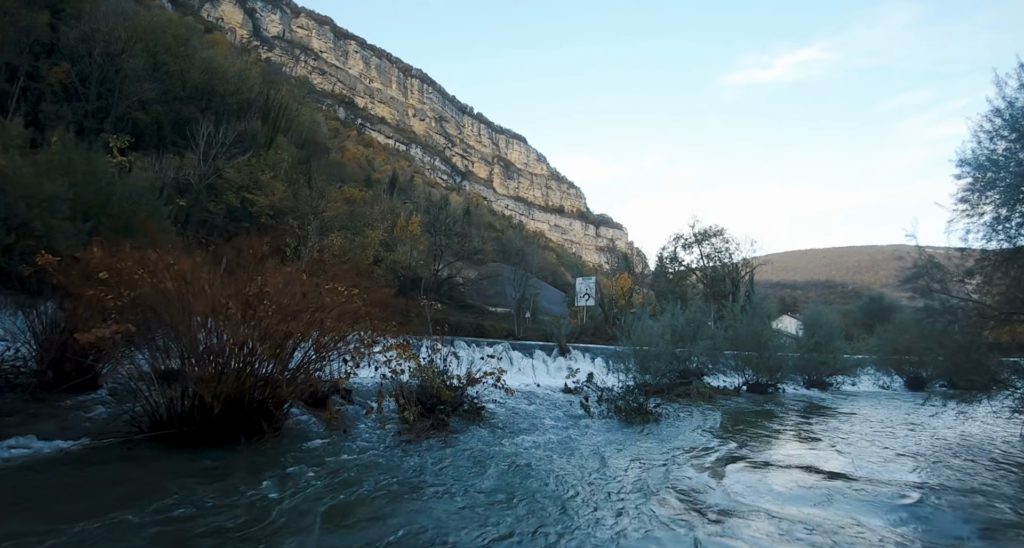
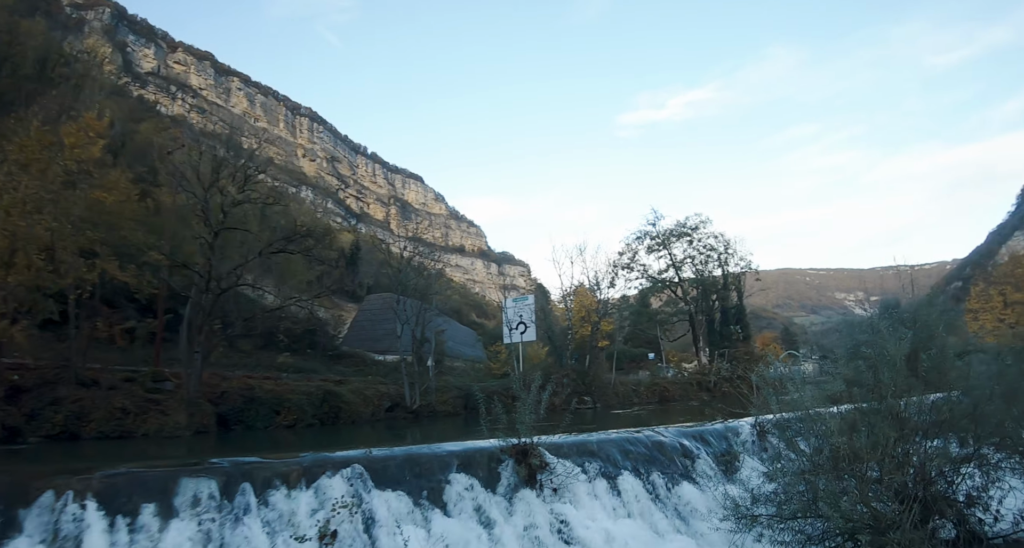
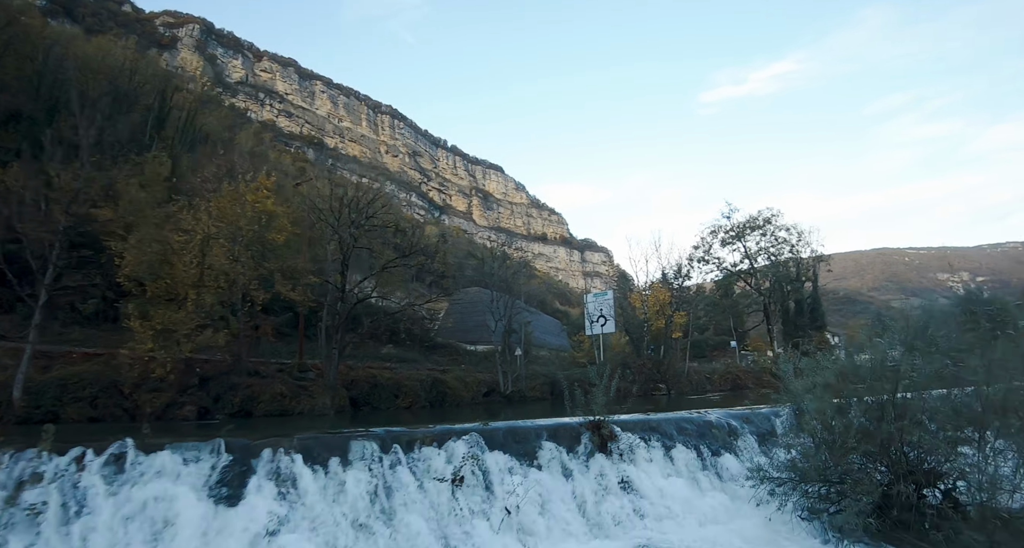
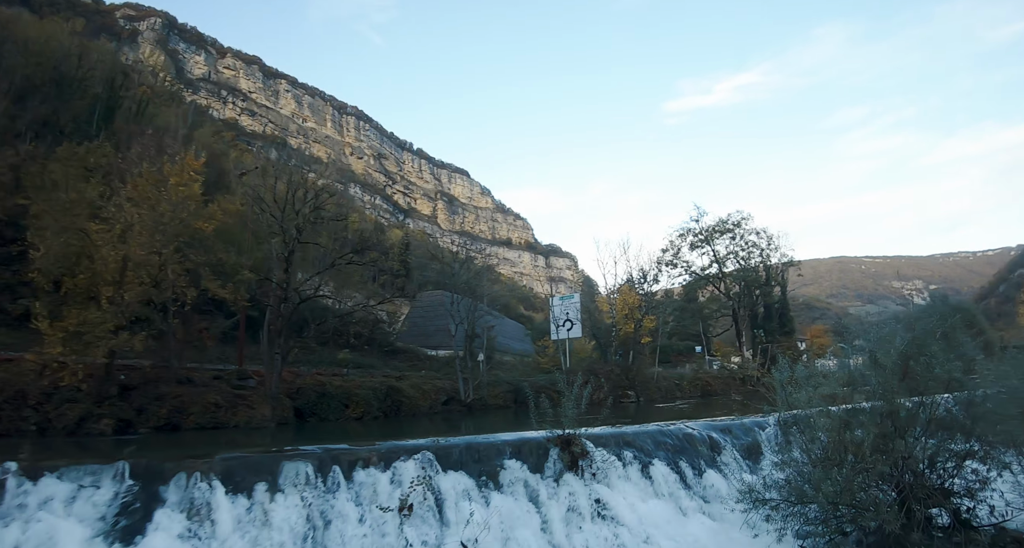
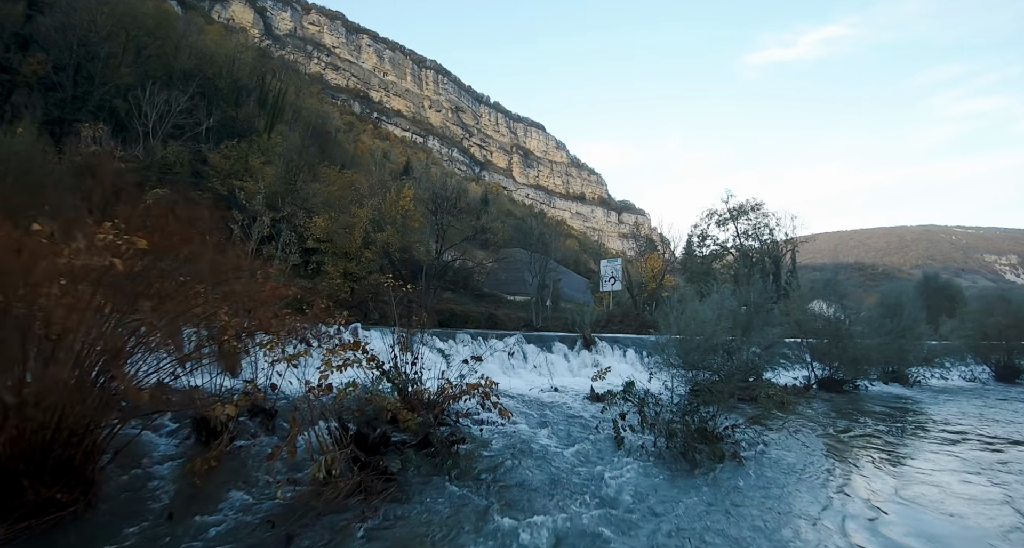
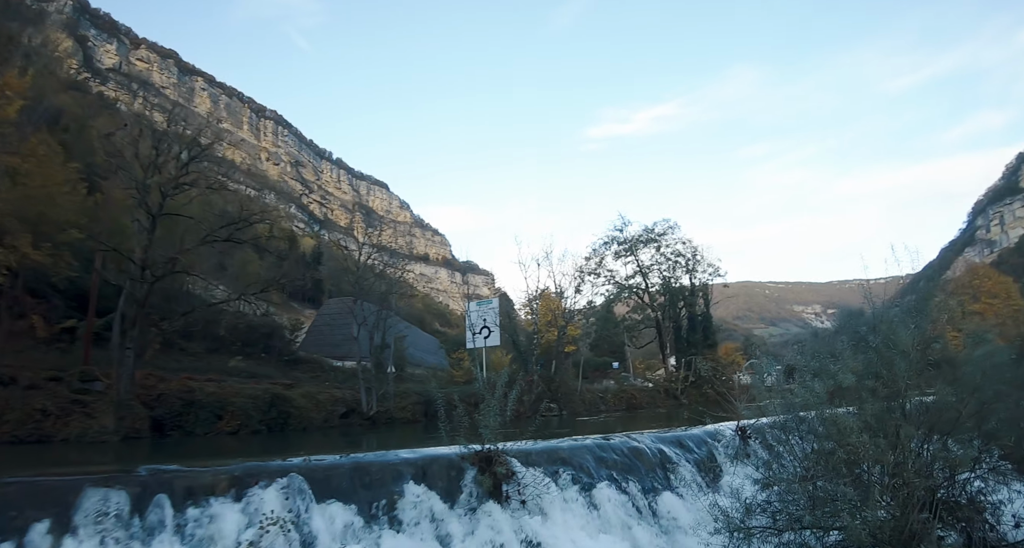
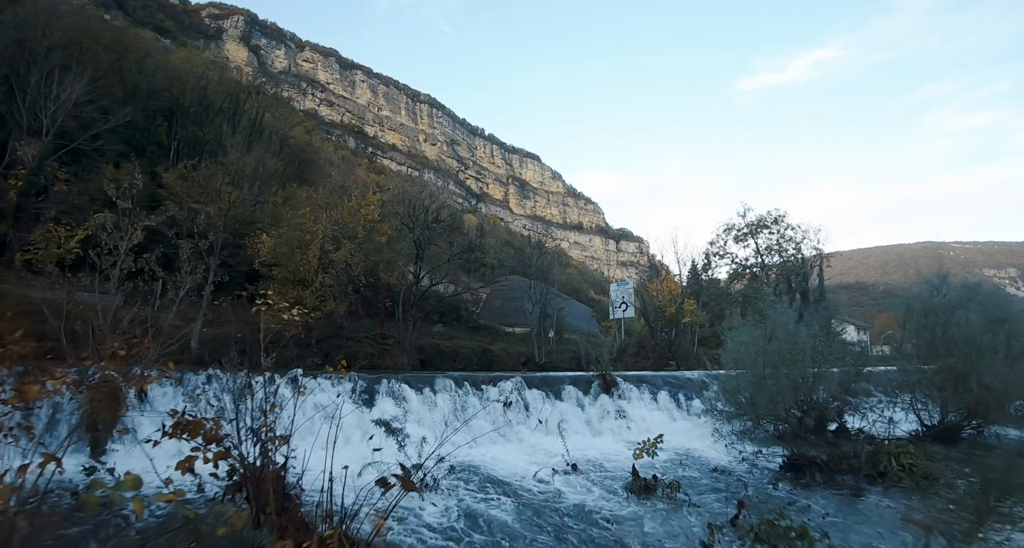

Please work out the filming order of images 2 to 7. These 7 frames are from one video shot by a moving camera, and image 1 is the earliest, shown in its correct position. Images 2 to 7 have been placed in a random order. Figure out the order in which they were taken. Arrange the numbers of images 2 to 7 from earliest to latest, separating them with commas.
5, 7, 3, 4, 2, 6
